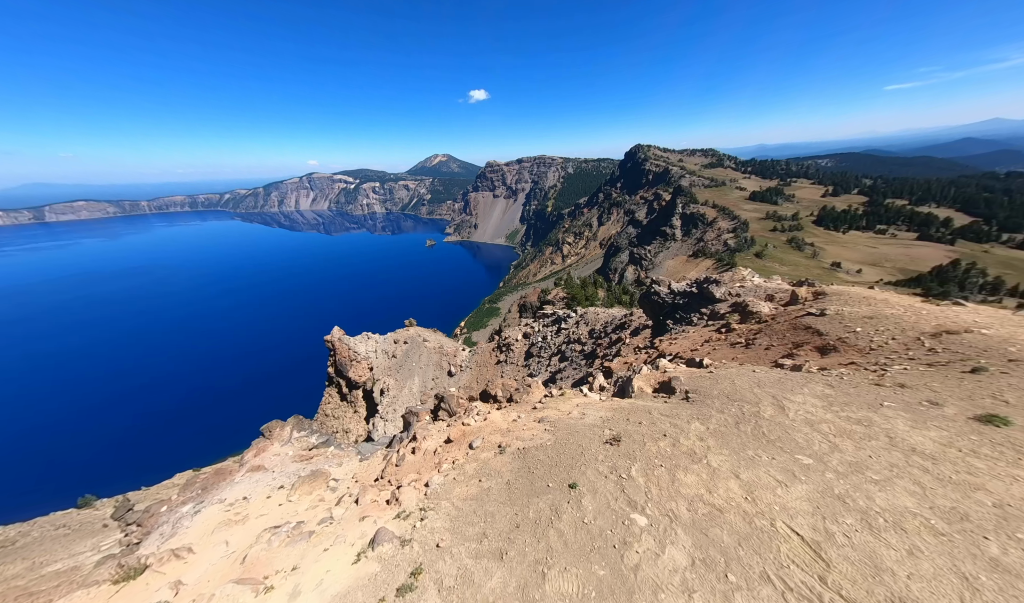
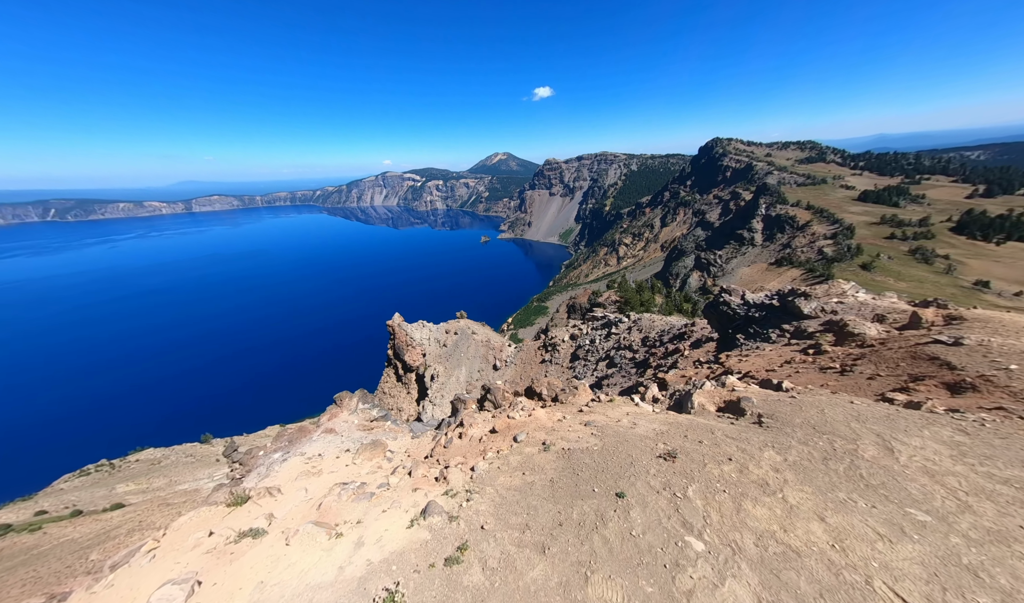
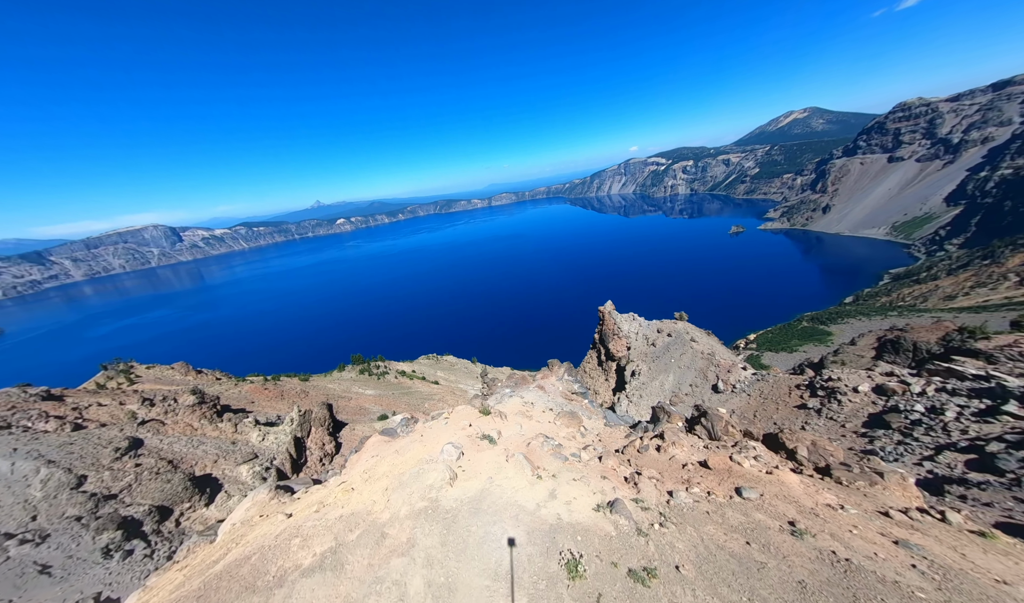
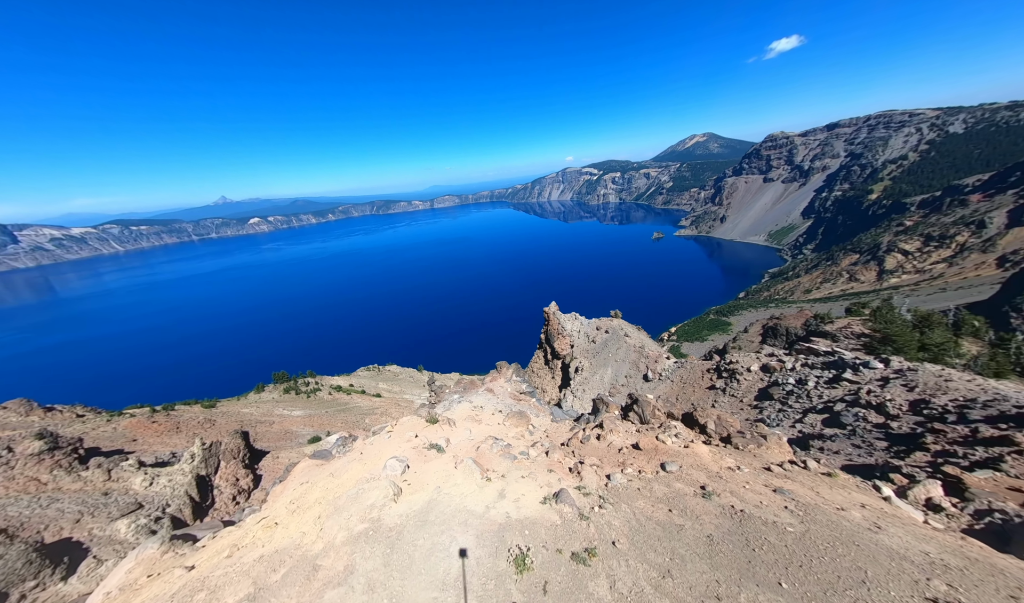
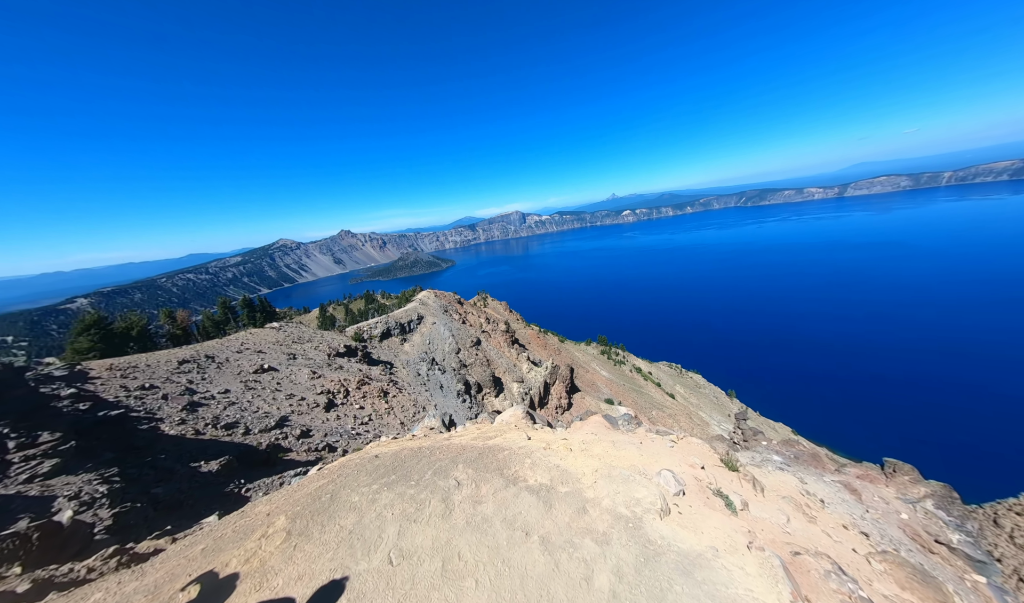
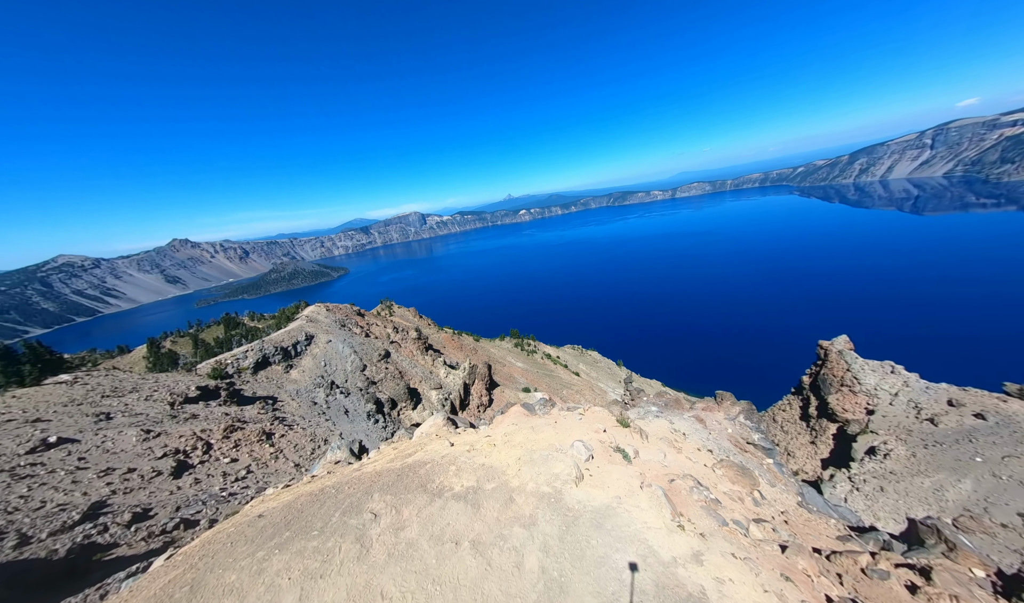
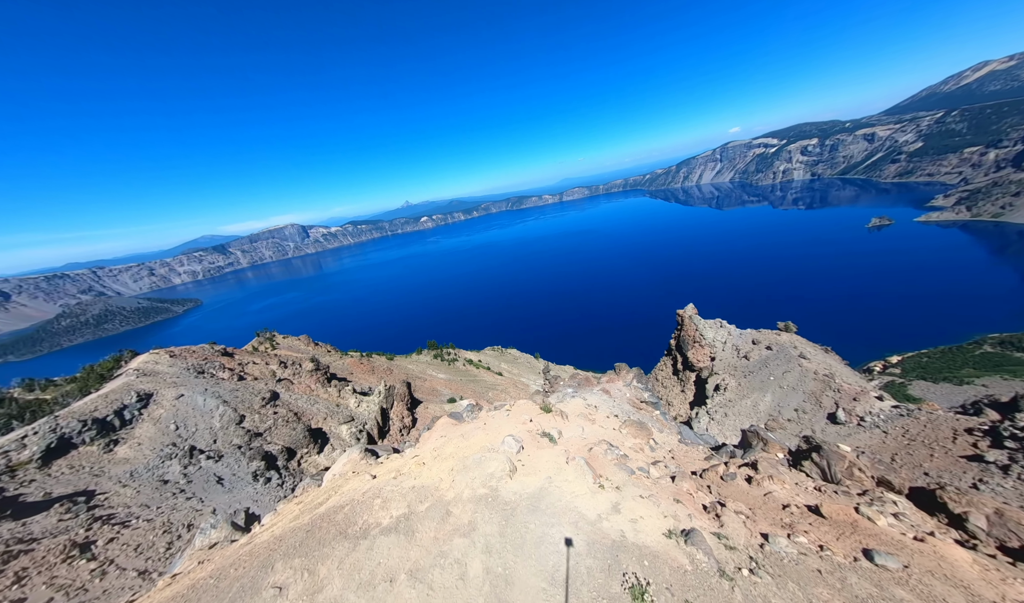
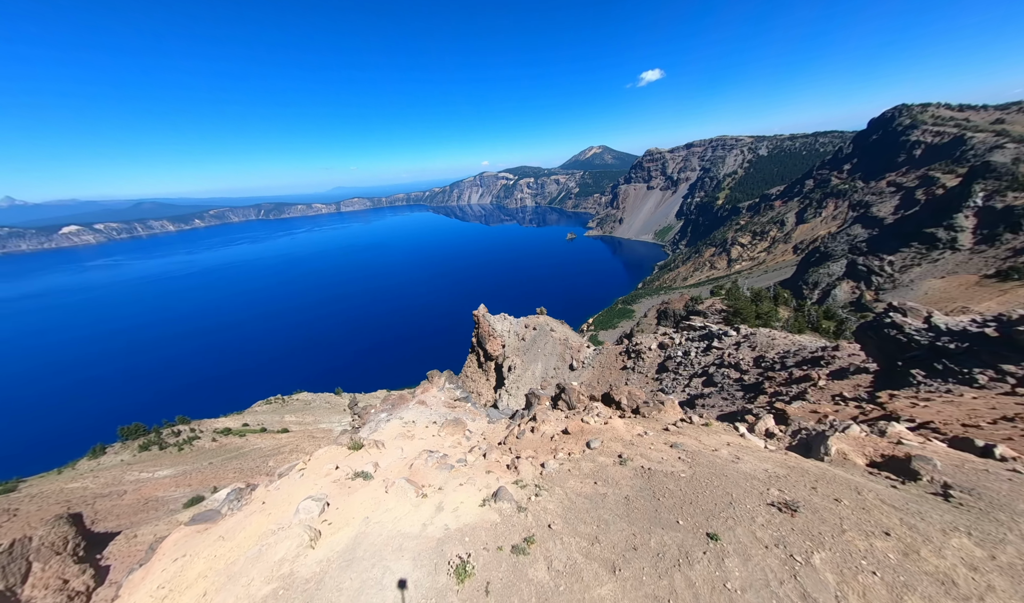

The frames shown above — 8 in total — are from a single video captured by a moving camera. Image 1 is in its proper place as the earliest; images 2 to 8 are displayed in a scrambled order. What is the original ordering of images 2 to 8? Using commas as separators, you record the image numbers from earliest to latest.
2, 8, 4, 3, 7, 6, 5
